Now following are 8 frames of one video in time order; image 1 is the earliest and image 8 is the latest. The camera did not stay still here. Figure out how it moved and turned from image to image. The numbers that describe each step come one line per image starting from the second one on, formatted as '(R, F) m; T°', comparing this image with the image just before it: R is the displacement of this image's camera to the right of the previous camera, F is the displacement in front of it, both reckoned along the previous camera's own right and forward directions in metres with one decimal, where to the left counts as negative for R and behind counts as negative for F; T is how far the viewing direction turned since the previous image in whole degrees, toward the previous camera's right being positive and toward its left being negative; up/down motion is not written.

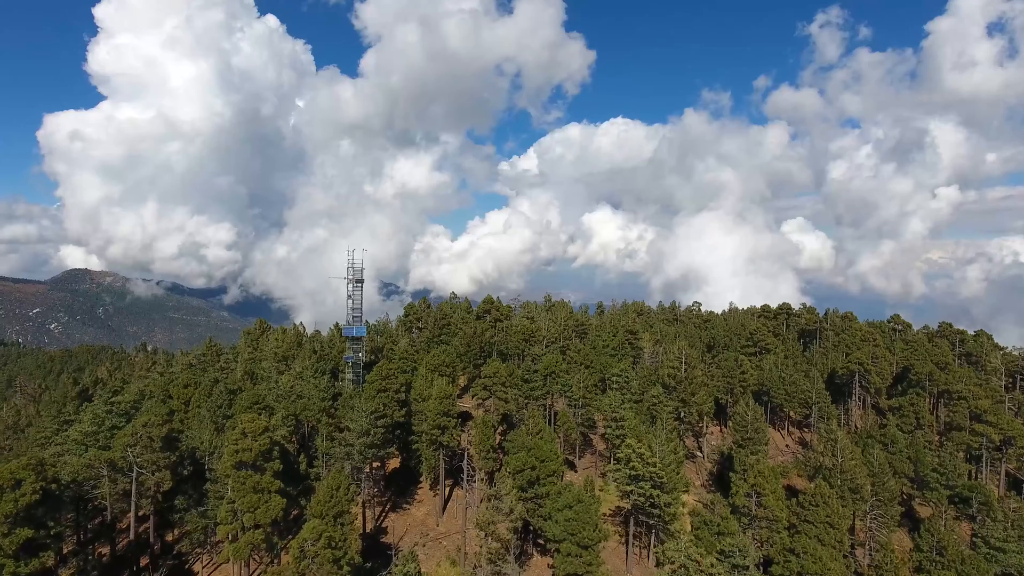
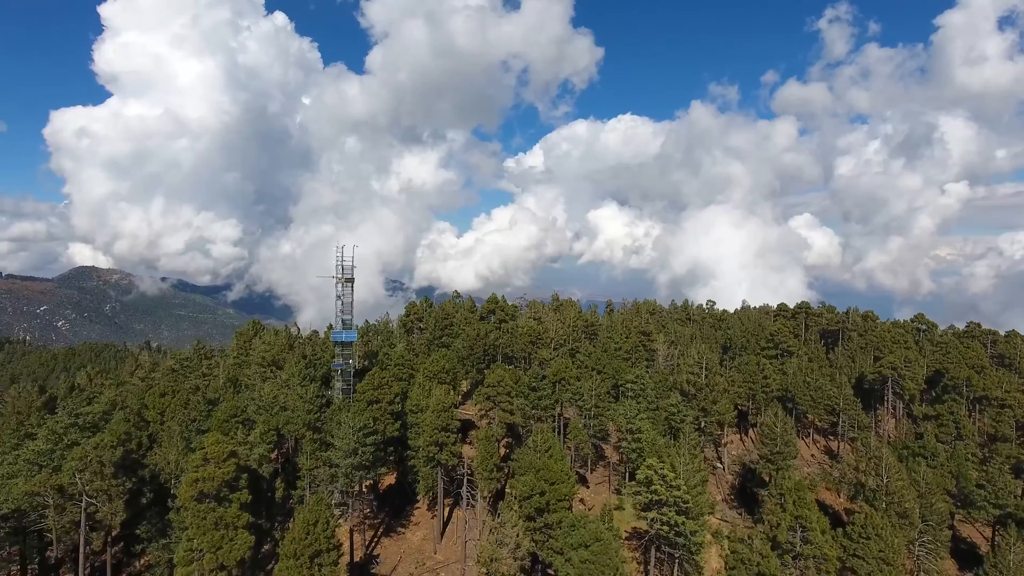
(0.0, +6.2) m; -1°
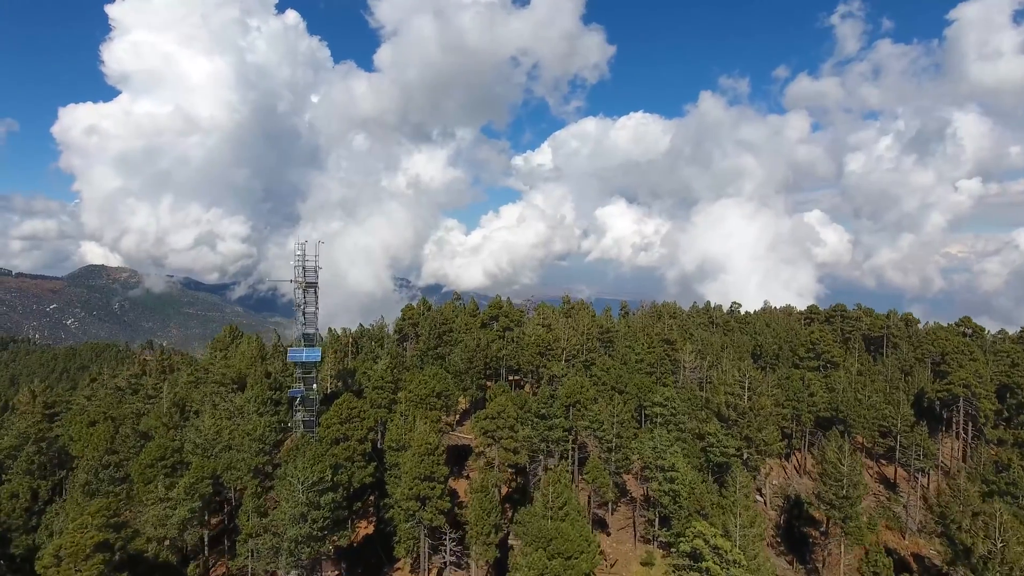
(+0.3, +12.2) m; -1°
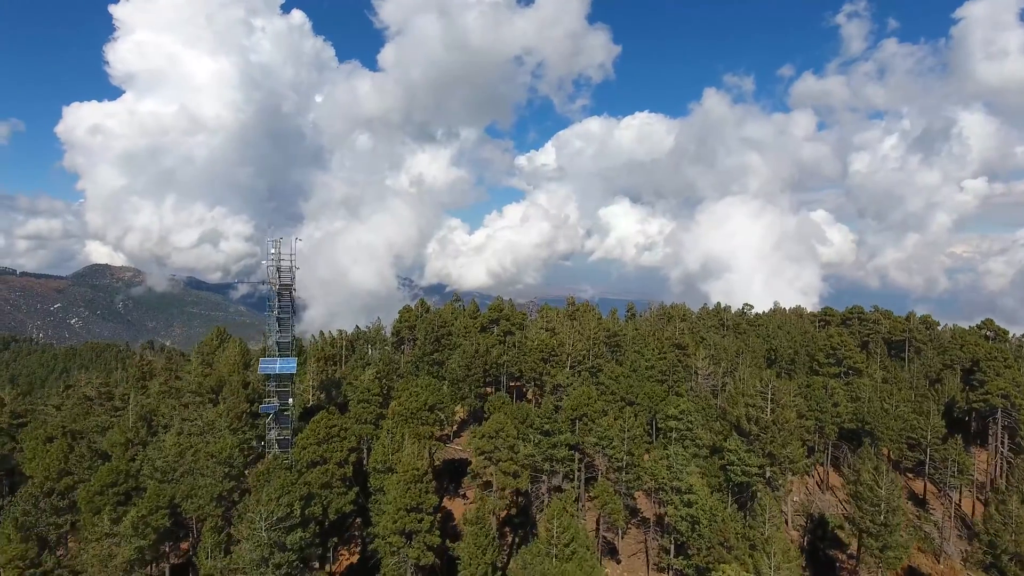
(+0.2, +5.3) m; 0°
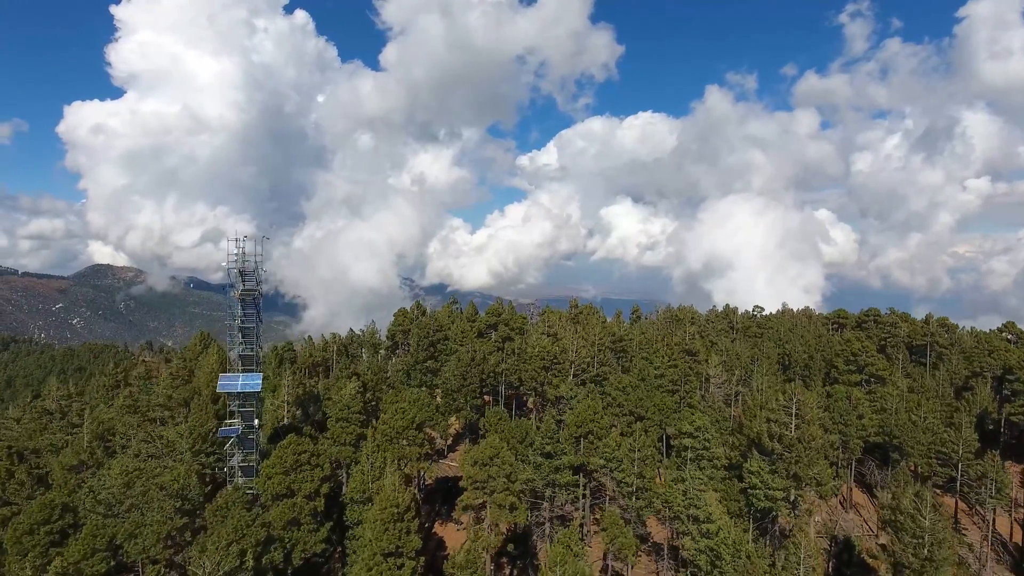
(+0.3, +5.4) m; 0°
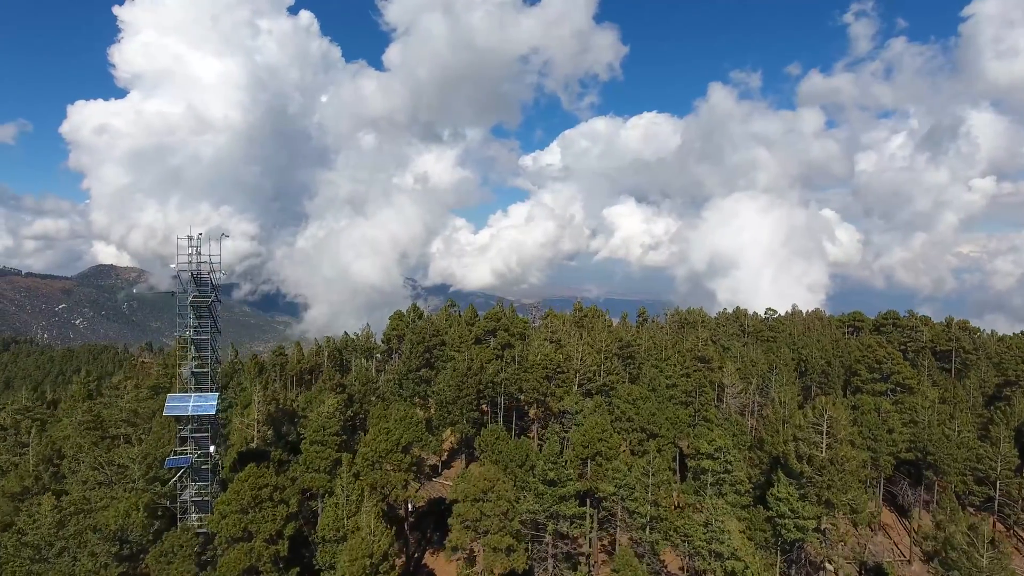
(+0.3, +5.3) m; 0°
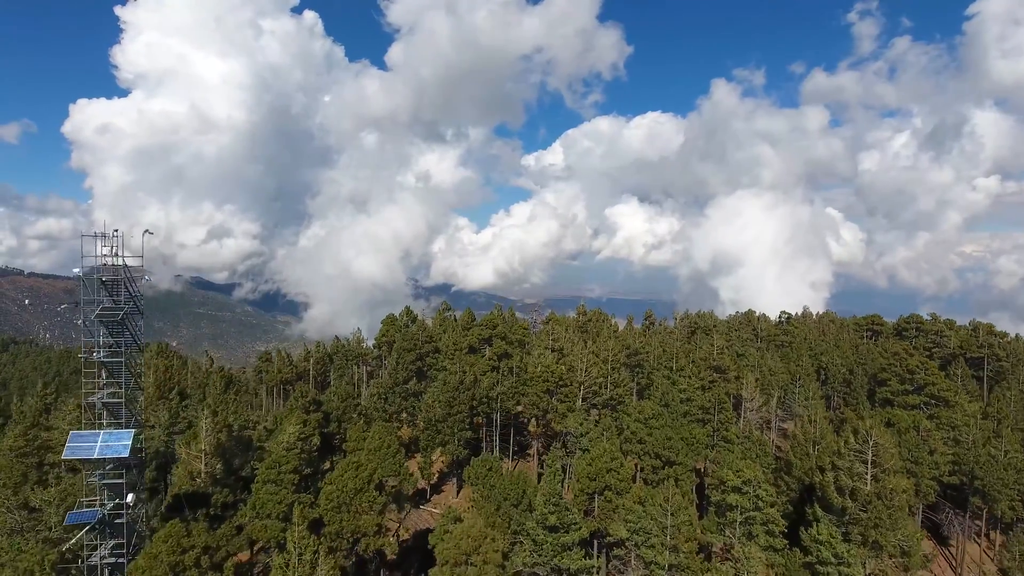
(+0.5, +6.5) m; 0°
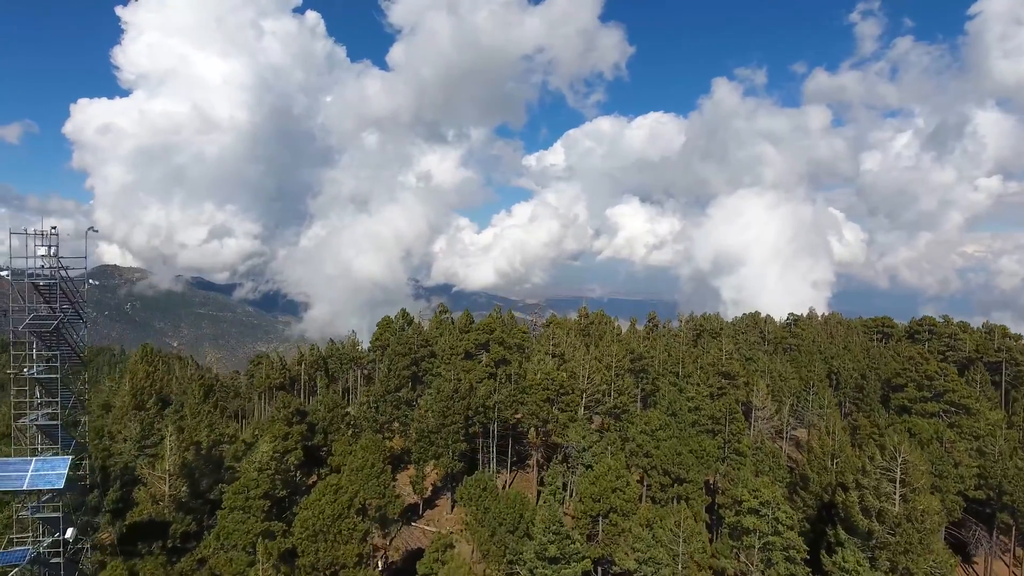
(+0.3, +3.3) m; 0°
